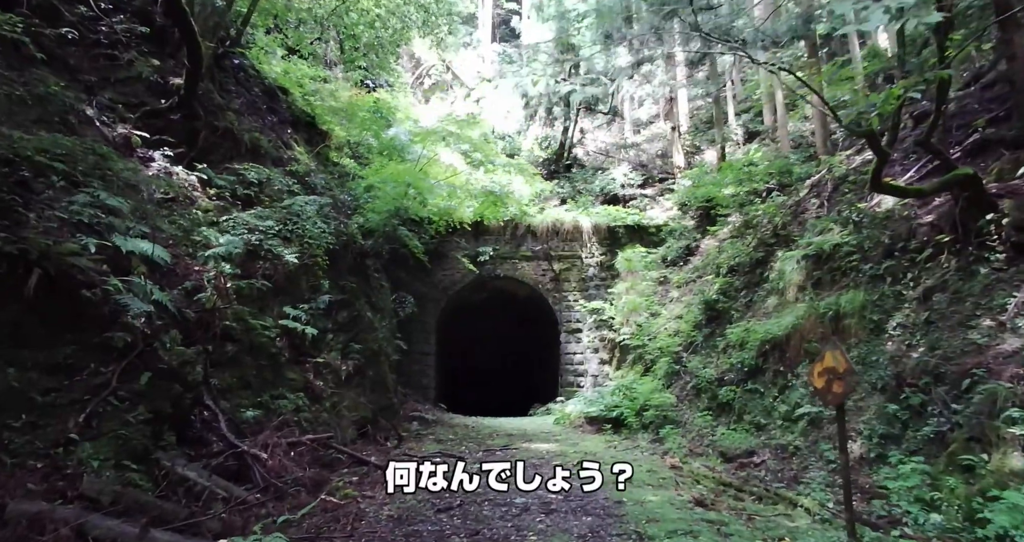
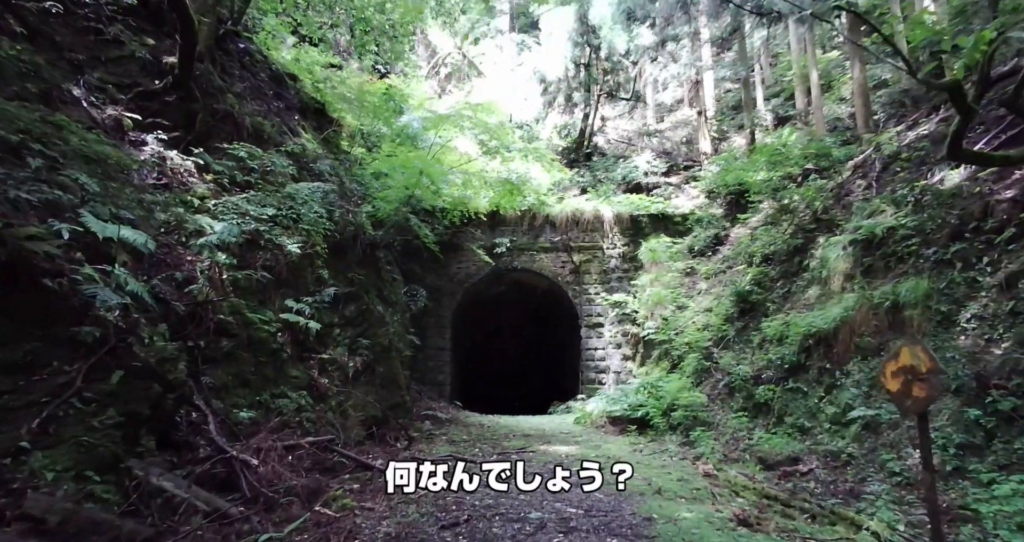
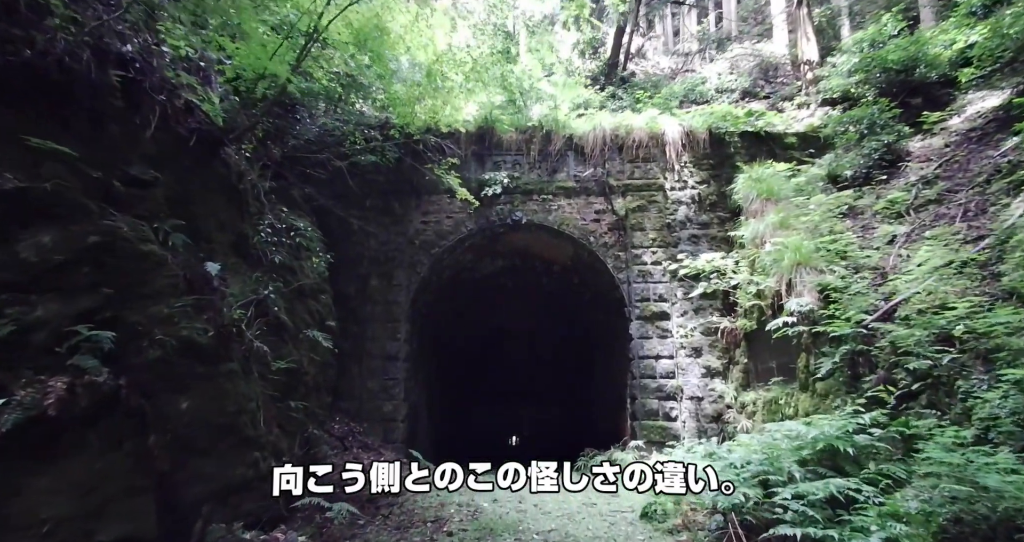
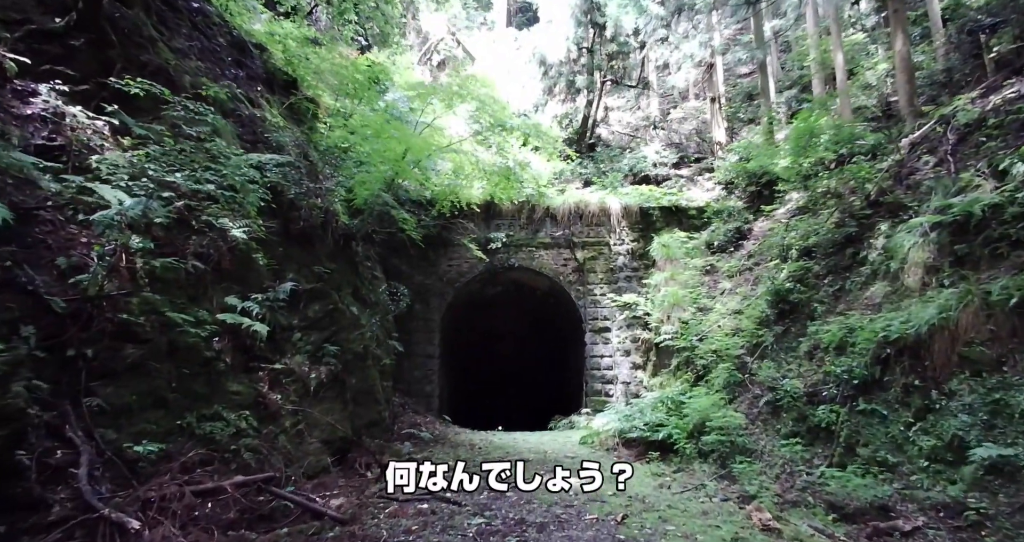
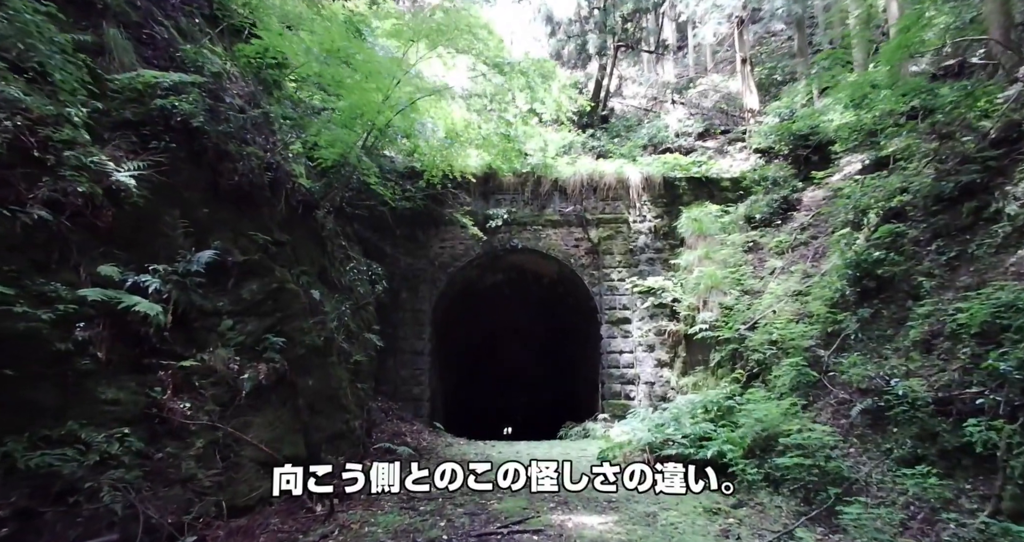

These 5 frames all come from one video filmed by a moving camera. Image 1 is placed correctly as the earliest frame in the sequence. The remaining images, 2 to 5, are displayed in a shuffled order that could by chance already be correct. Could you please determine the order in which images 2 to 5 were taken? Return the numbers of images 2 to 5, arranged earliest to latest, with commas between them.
2, 4, 5, 3
